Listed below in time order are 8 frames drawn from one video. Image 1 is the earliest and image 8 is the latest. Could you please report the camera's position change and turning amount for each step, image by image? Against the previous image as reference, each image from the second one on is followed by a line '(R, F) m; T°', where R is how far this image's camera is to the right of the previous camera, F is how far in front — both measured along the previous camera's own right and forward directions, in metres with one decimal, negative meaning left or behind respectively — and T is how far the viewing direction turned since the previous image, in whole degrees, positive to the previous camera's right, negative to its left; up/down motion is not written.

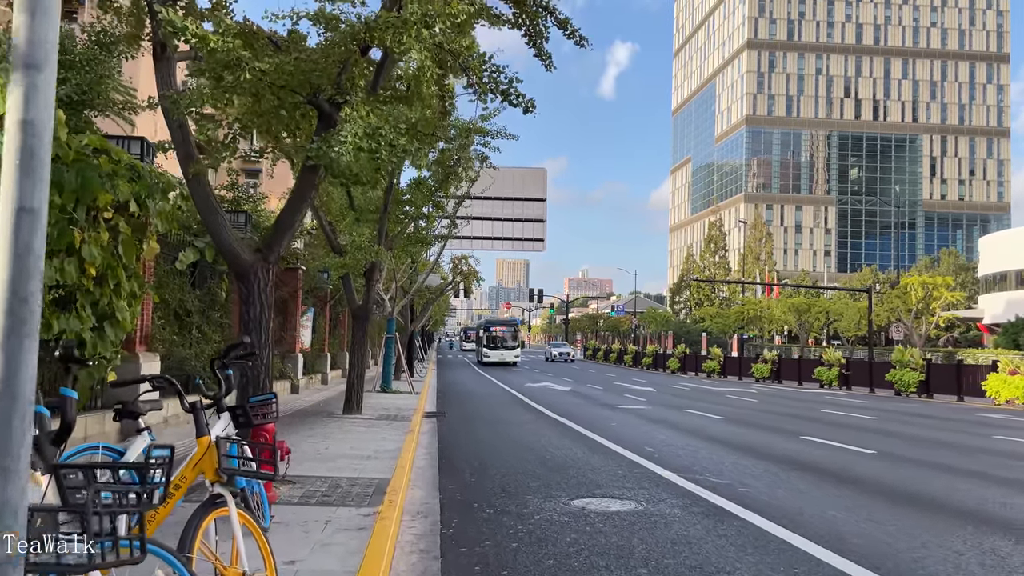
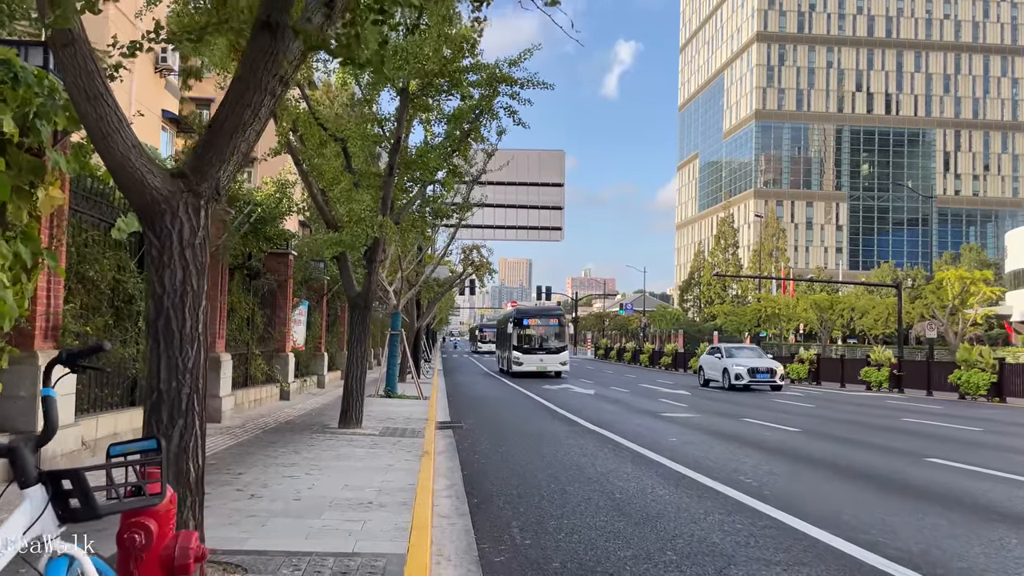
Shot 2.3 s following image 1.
(-0.5, +3.0) m; 0°
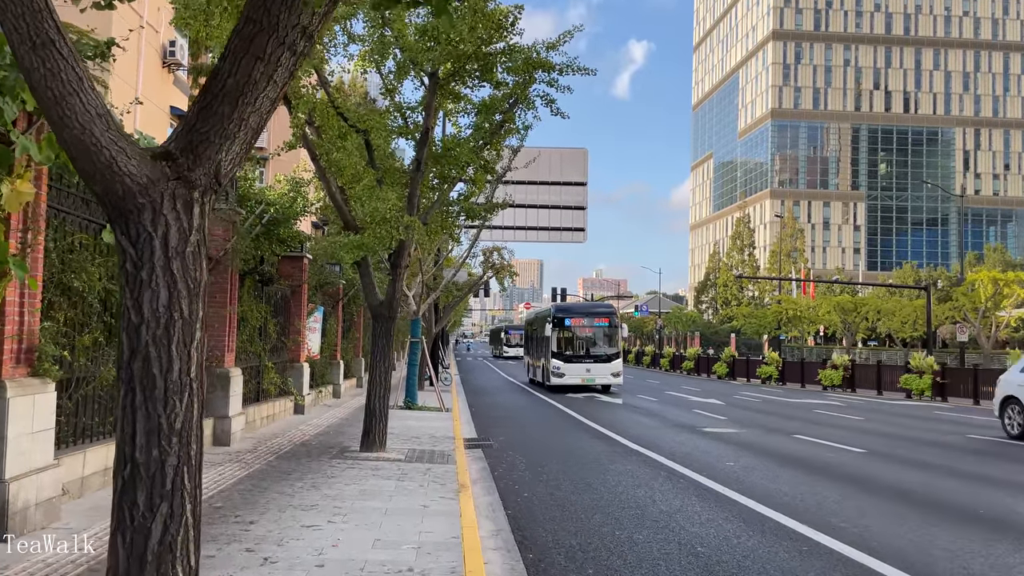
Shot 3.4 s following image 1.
(-0.4, +1.2) m; -1°
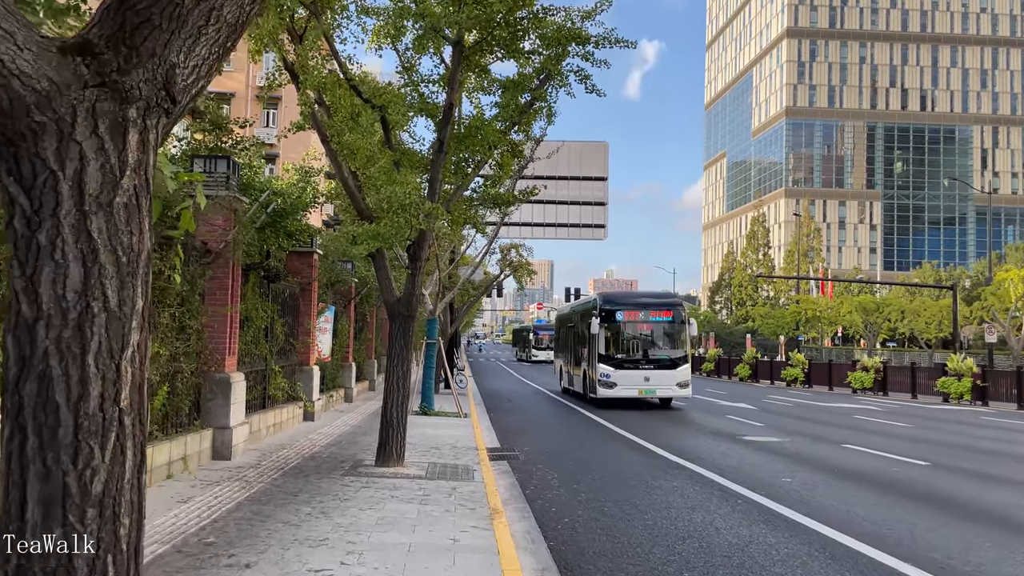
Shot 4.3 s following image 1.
(-0.3, +1.2) m; -1°
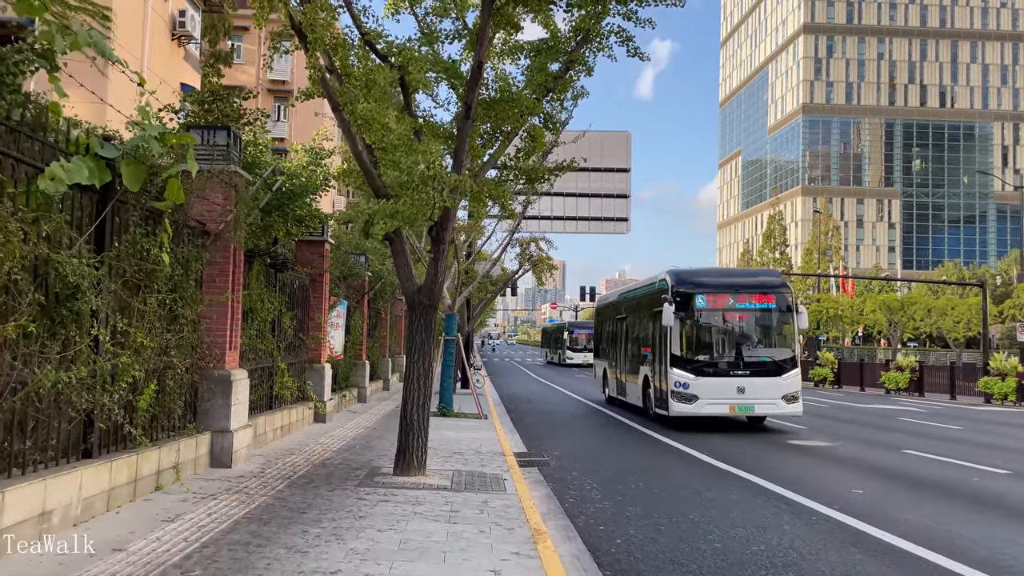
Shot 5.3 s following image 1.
(-0.3, +1.1) m; -1°
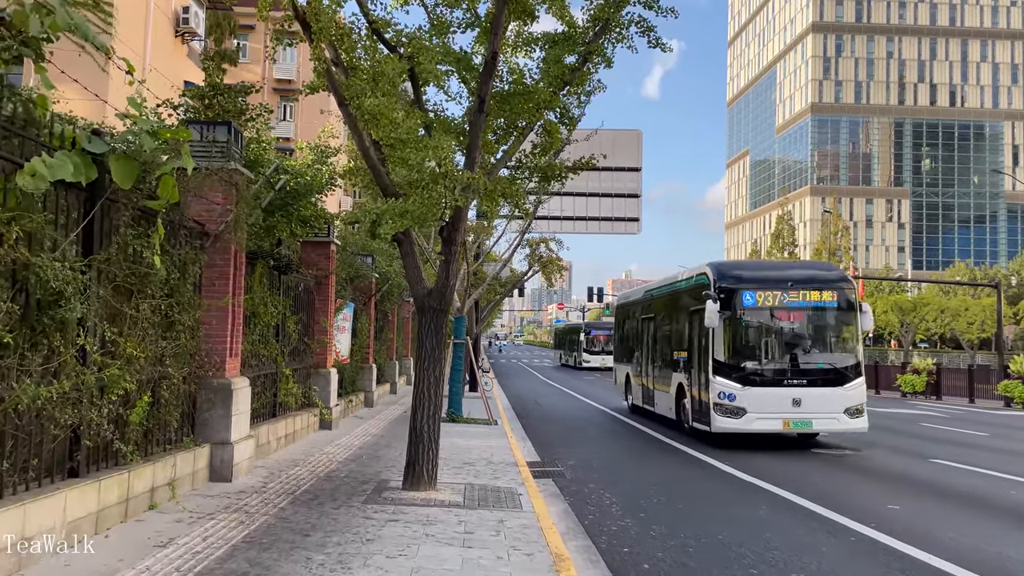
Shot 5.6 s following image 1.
(-0.1, +0.5) m; 0°
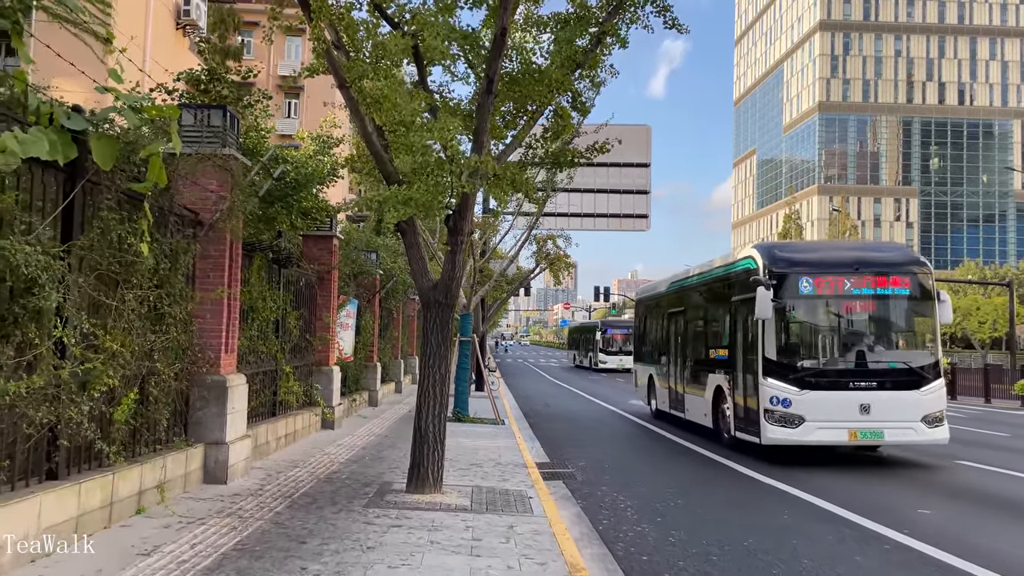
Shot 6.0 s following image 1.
(0.0, +0.4) m; 0°
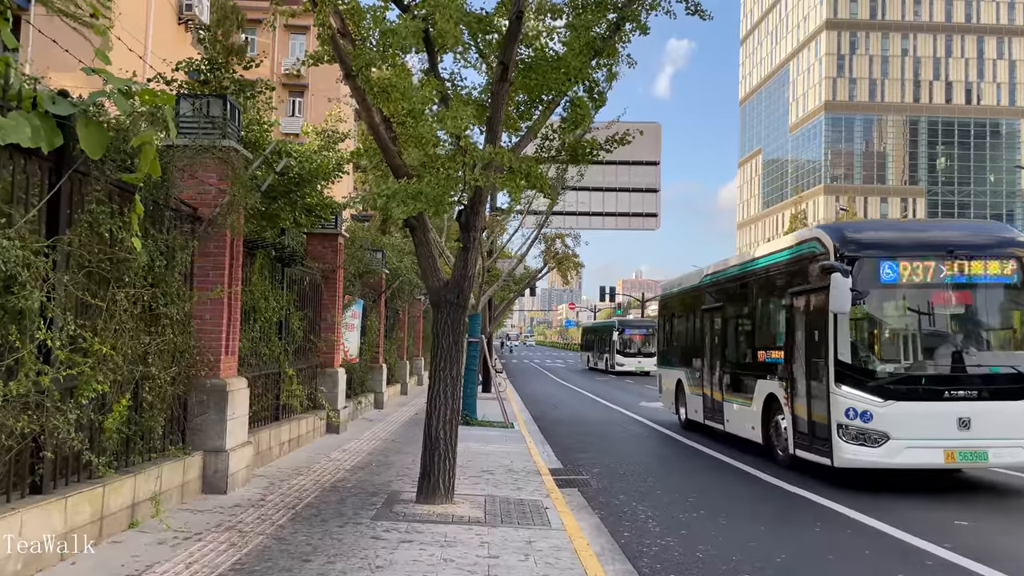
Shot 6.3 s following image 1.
(-0.1, +0.4) m; 0°
